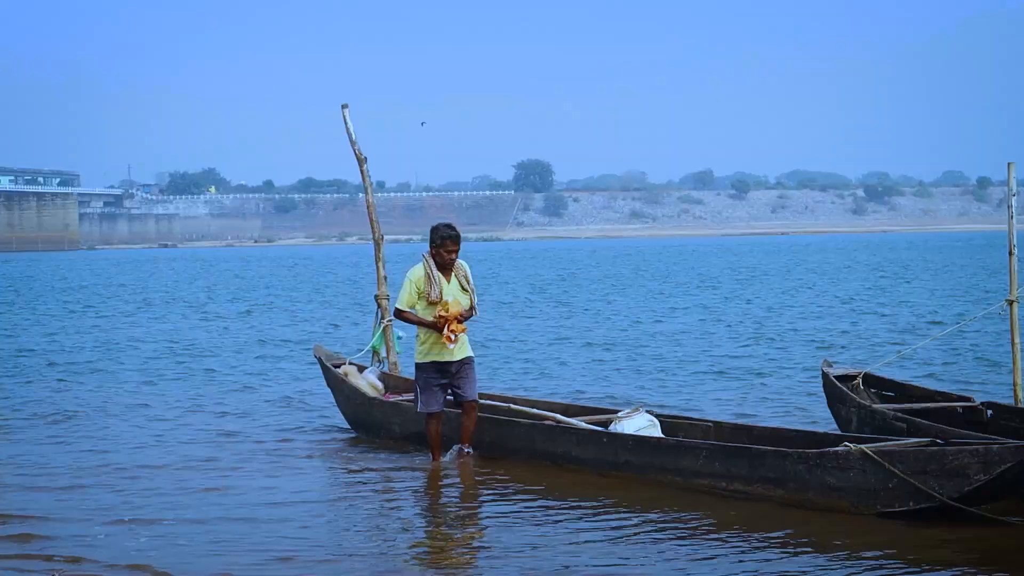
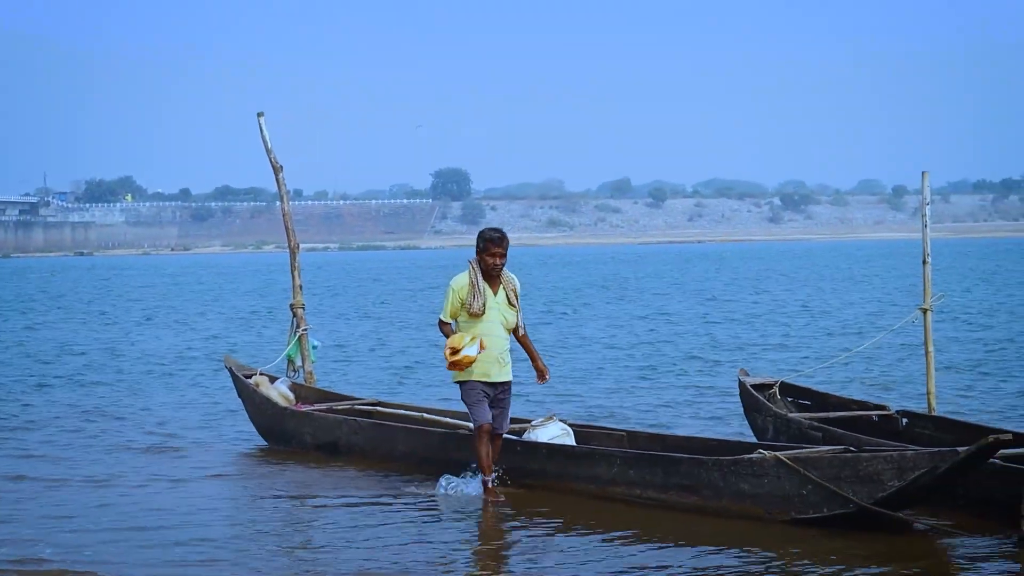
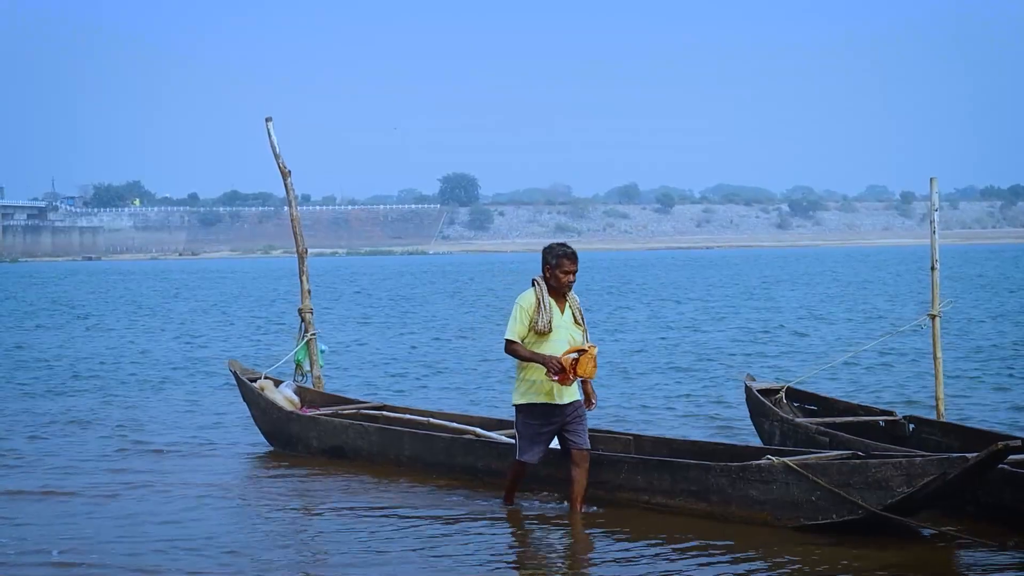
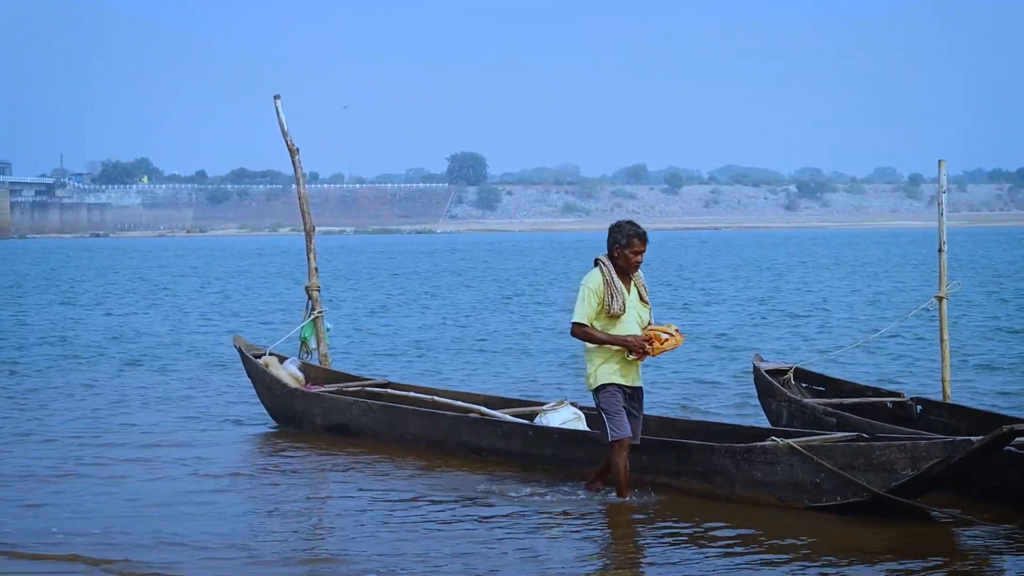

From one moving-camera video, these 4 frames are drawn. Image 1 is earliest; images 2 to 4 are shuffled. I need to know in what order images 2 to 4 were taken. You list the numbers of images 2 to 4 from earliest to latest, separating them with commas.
2, 3, 4
